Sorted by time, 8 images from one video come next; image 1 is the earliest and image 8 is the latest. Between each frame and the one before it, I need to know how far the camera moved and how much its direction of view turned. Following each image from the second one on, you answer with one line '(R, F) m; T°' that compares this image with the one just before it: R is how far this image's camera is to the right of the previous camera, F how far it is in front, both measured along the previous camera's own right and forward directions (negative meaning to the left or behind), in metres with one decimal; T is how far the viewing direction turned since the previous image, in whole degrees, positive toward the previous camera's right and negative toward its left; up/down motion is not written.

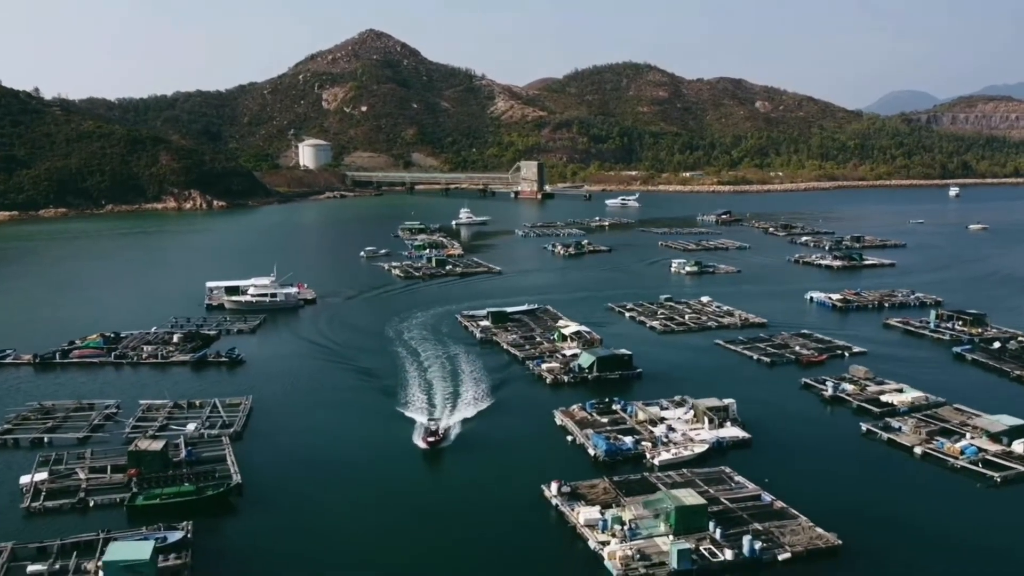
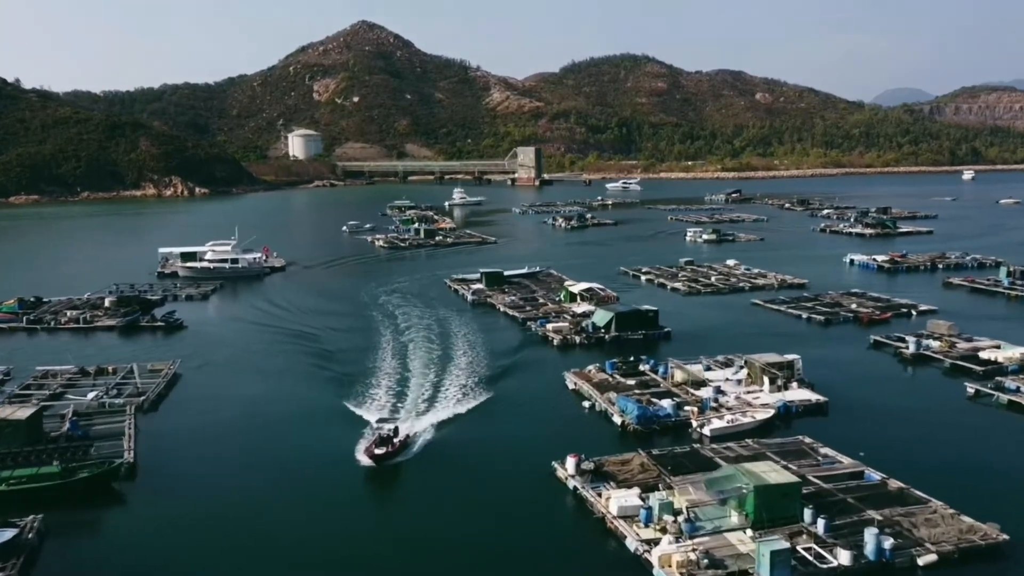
(0.0, +4.3) m; 0°
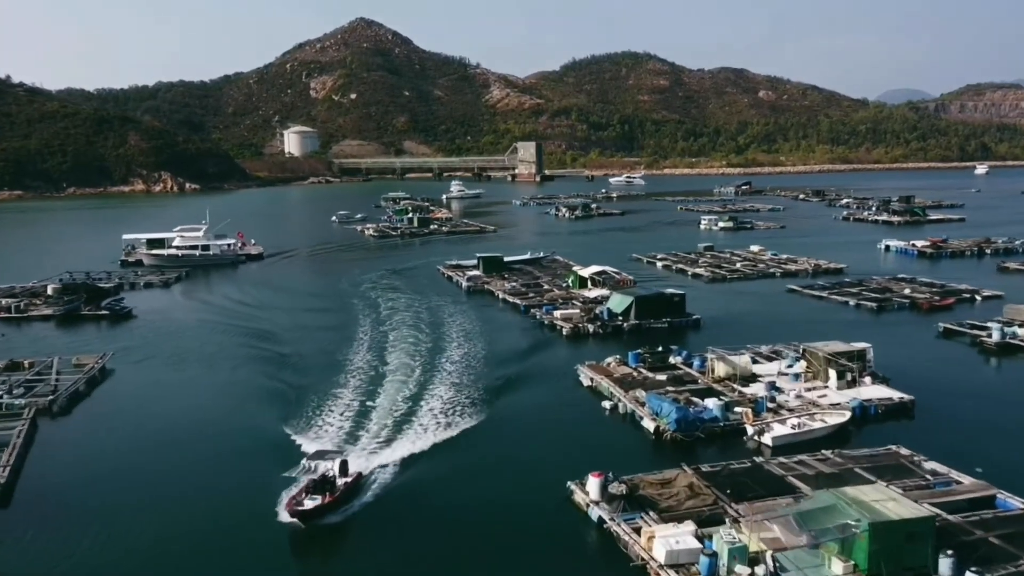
(0.0, +2.8) m; 0°
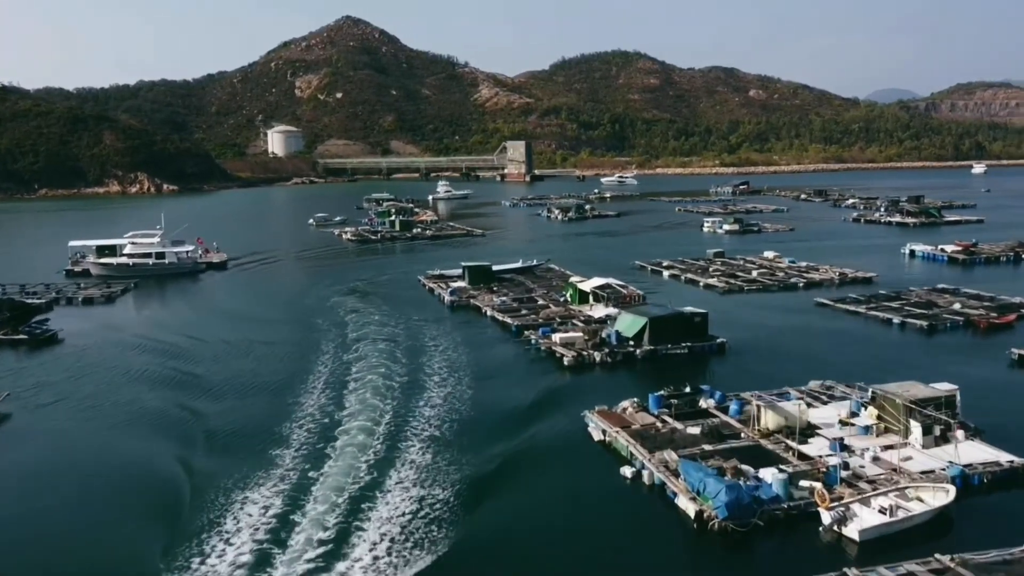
(0.0, +2.5) m; +1°
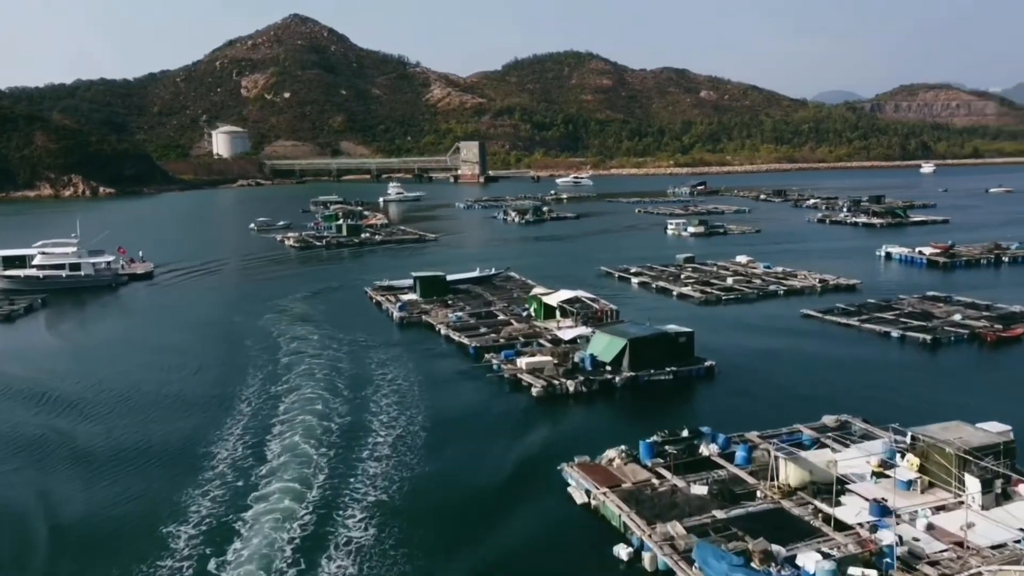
(0.0, +1.8) m; +3°
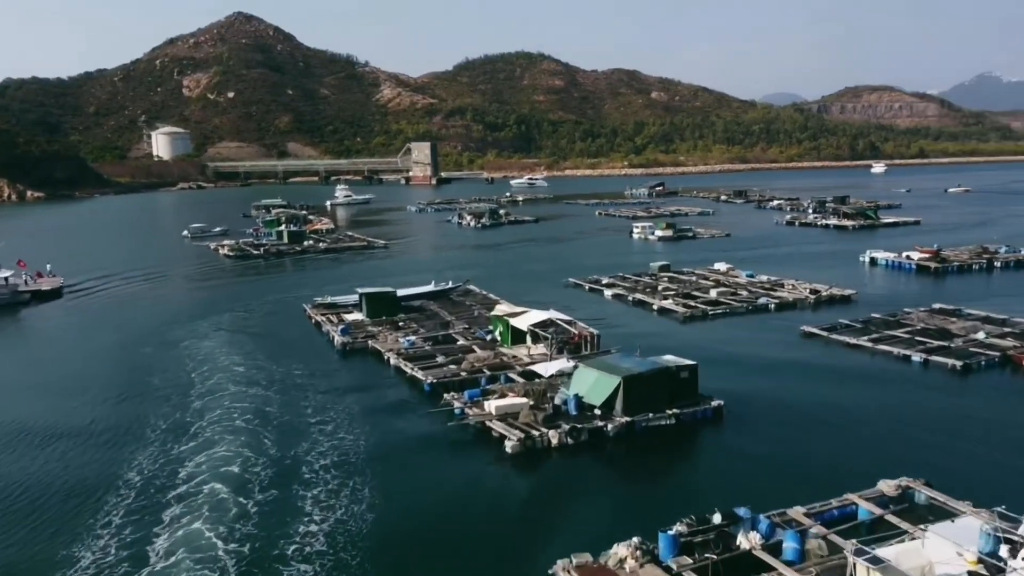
(-0.1, +2.2) m; +3°
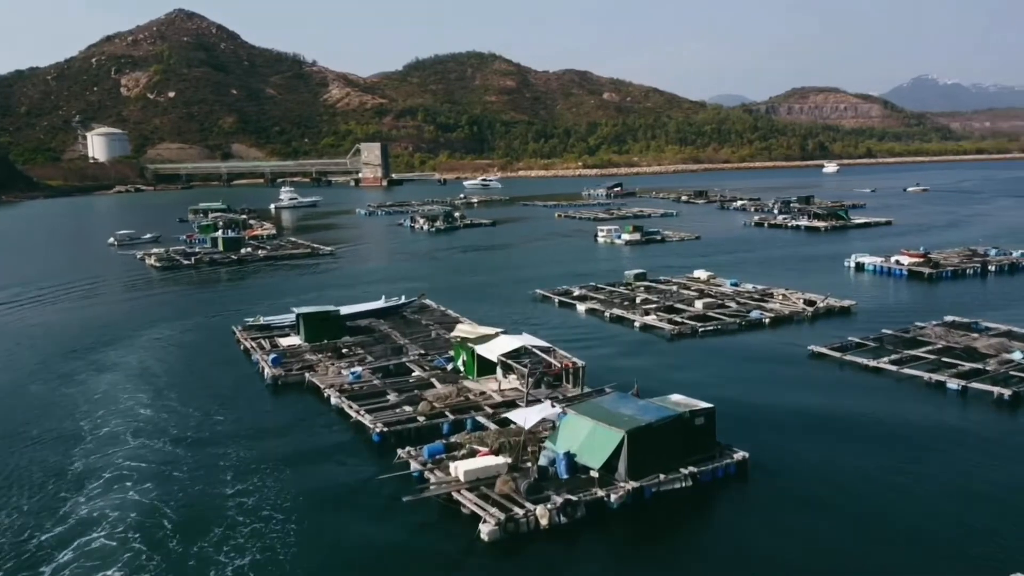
(-0.2, +2.1) m; +3°
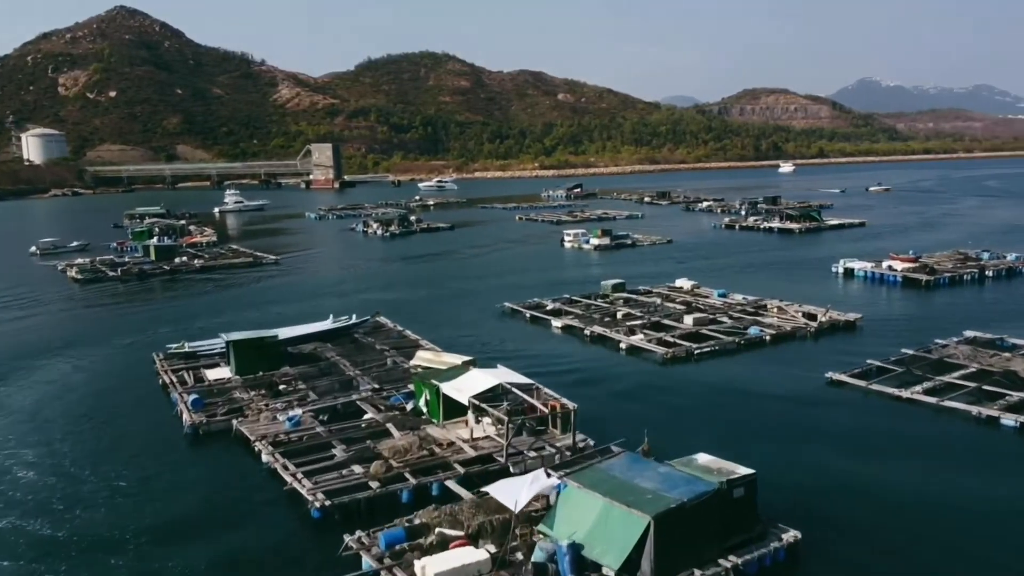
(-0.2, +1.9) m; +3°
